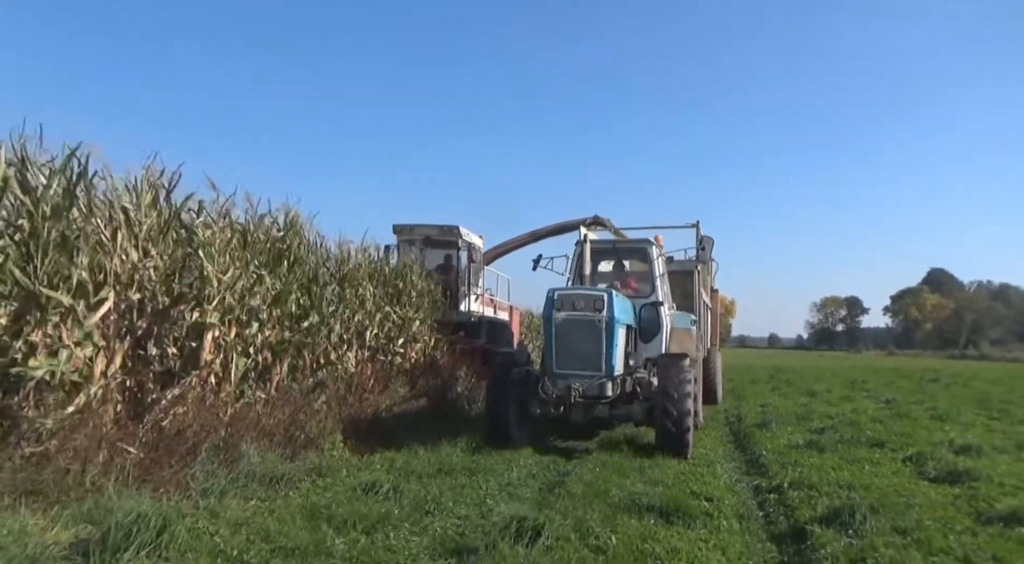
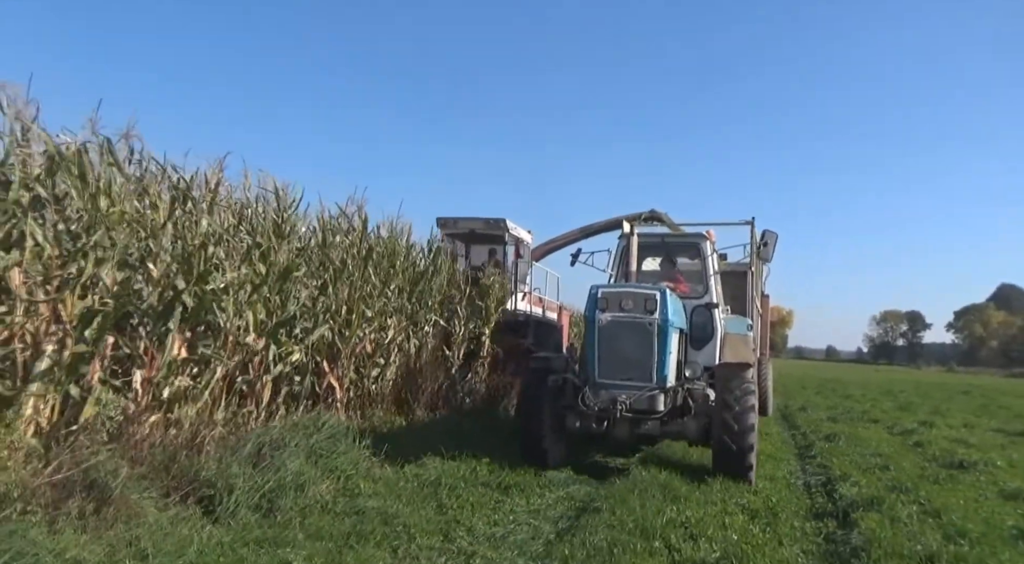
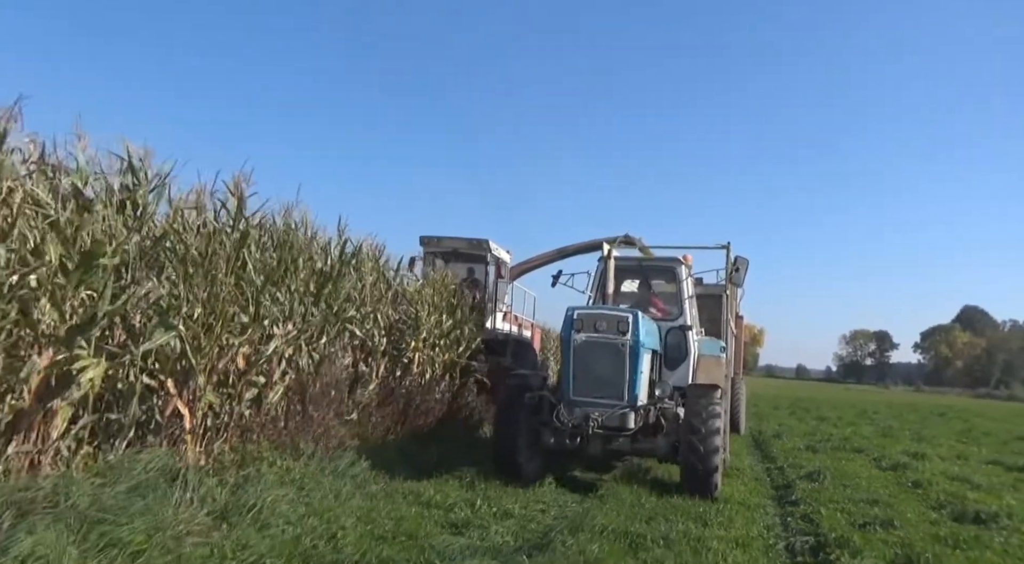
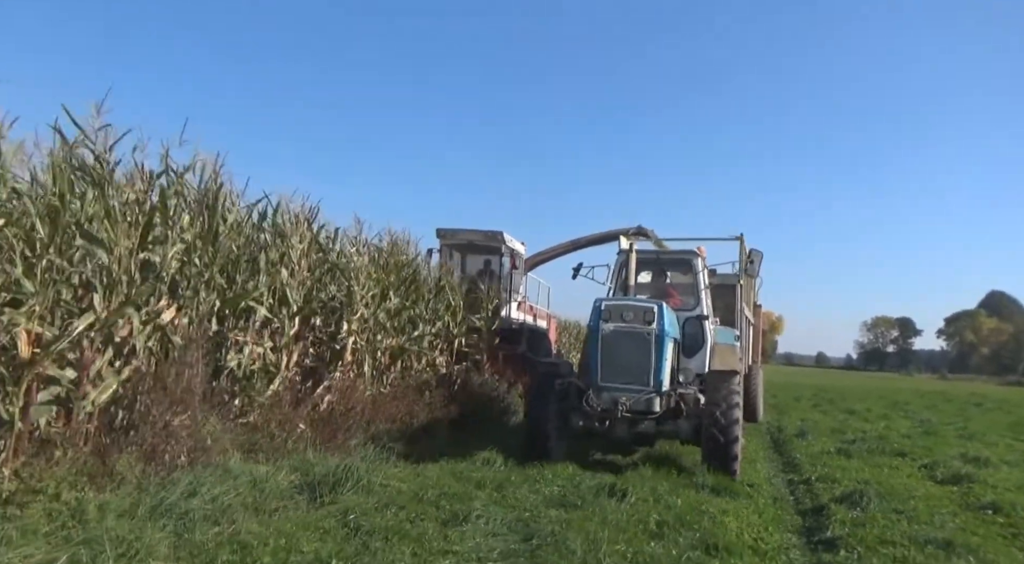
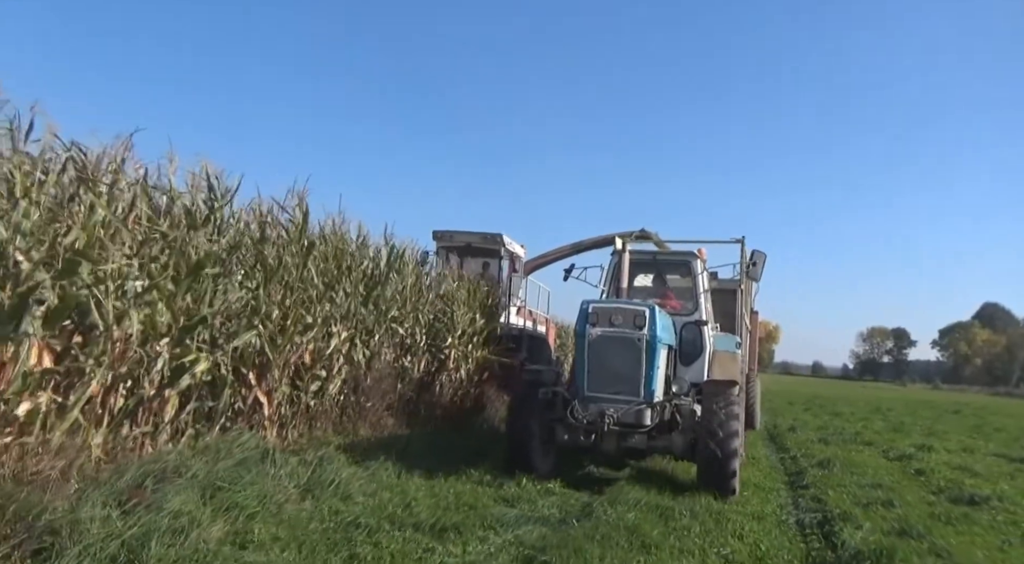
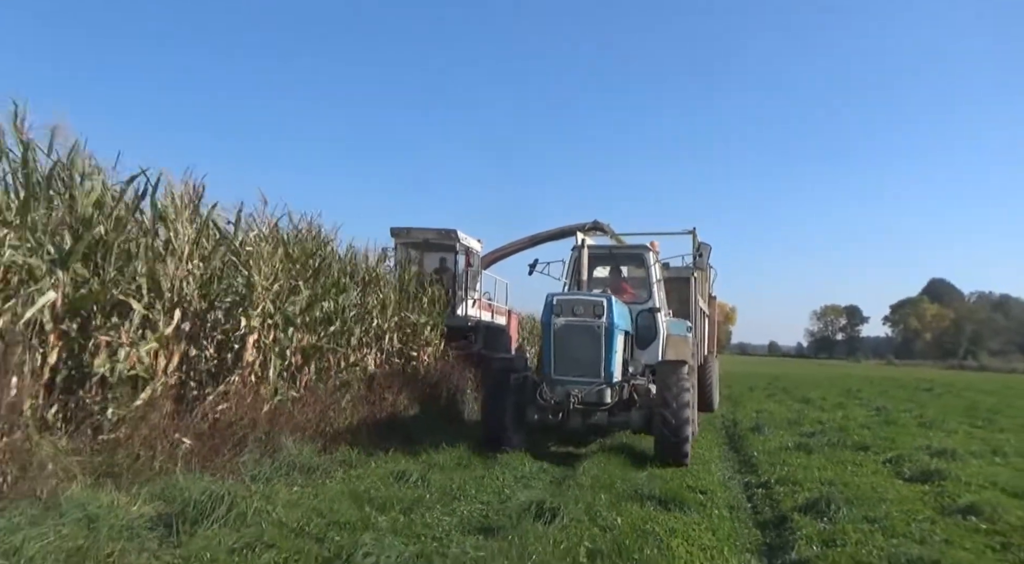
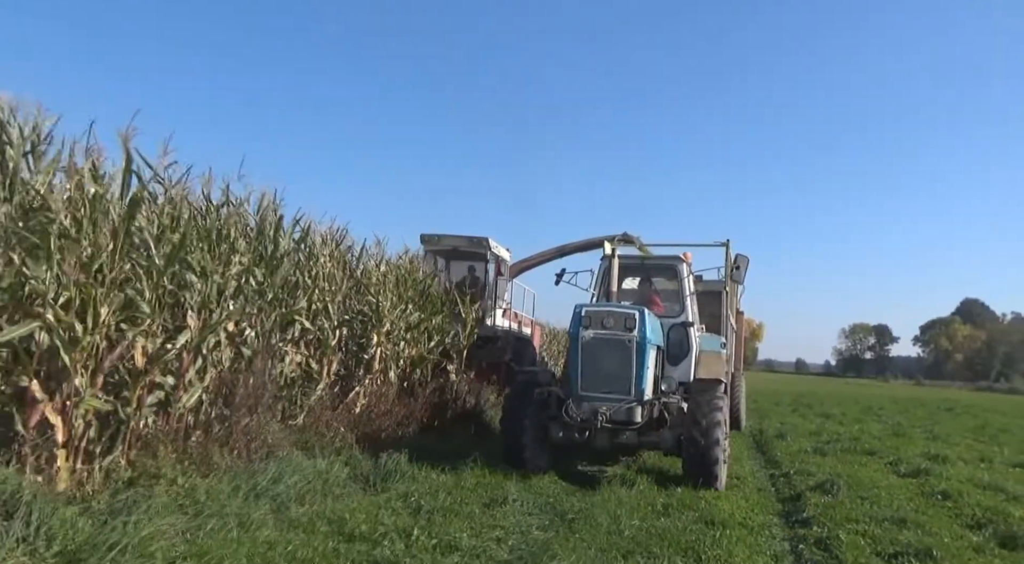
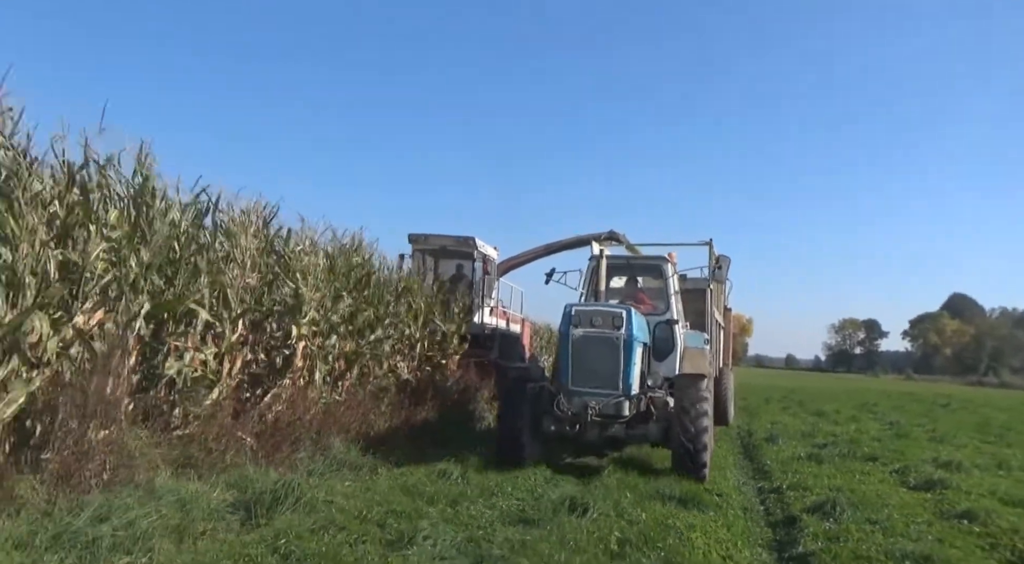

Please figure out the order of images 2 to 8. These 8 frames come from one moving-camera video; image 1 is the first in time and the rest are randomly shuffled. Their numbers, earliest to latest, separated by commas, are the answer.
6, 8, 4, 7, 3, 5, 2
